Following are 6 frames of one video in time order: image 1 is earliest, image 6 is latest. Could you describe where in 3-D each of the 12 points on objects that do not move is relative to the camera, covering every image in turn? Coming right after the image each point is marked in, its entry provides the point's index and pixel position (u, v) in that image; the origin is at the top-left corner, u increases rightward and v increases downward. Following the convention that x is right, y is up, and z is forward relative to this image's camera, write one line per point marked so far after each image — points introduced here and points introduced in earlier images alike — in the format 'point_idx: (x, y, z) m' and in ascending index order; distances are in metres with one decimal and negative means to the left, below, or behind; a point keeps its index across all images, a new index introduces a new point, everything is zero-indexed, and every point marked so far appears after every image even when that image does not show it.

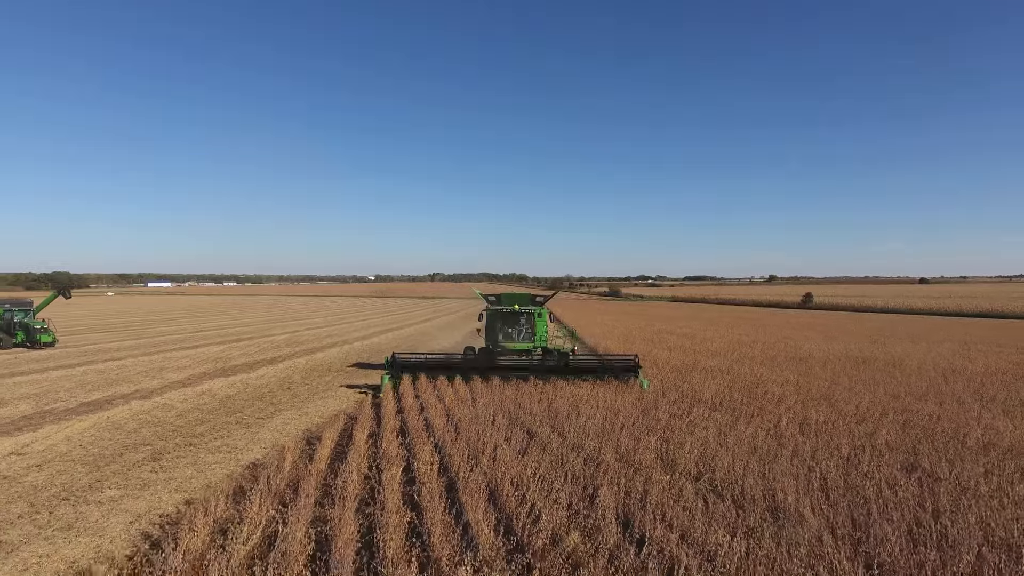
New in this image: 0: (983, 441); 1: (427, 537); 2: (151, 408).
0: (+6.0, -2.0, +6.7) m
1: (-0.7, -2.0, +4.3) m
2: (-6.9, -2.3, +10.2) m
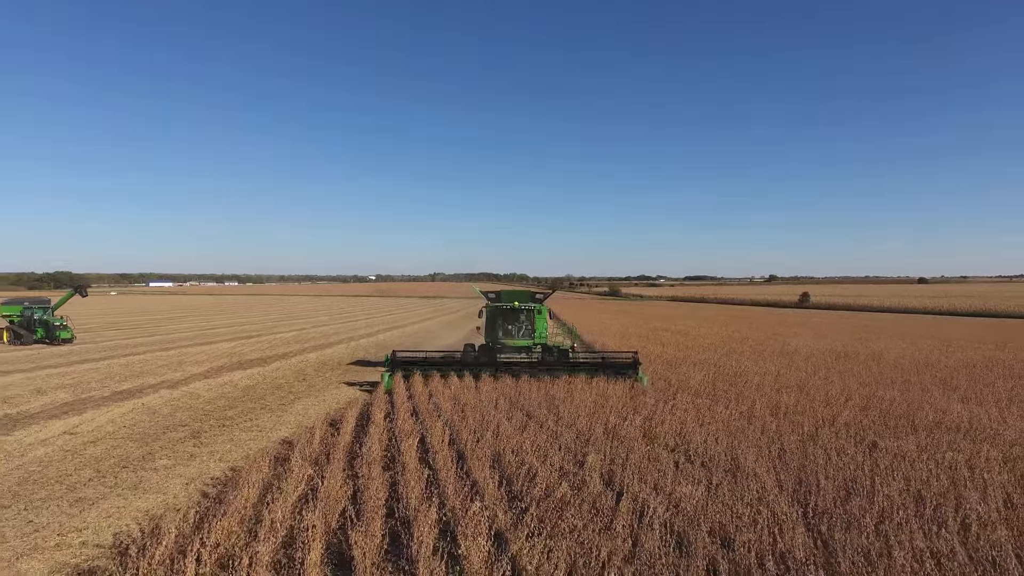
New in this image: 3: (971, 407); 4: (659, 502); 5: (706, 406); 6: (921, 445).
0: (+6.0, -1.9, +7.6) m
1: (-0.7, -1.9, +5.1) m
2: (-6.9, -2.2, +11.1) m
3: (+7.4, -1.9, +8.5) m
4: (+1.3, -1.9, +4.8) m
5: (+3.1, -1.9, +8.6) m
6: (+5.0, -1.9, +6.4) m
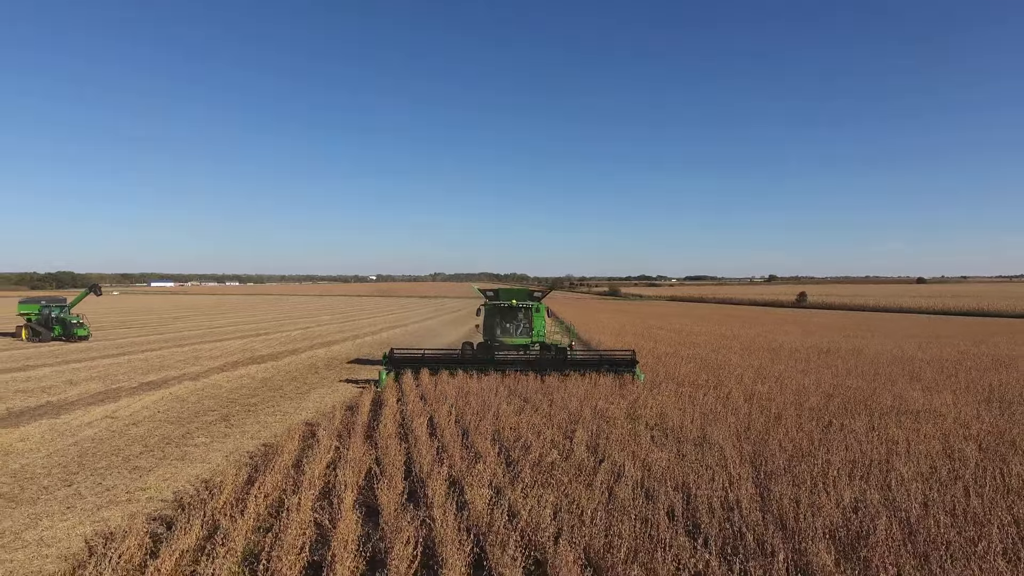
0: (+6.0, -1.9, +8.4) m
1: (-0.7, -1.9, +6.0) m
2: (-6.9, -2.2, +11.9) m
3: (+7.3, -1.9, +9.4) m
4: (+1.3, -1.9, +5.7) m
5: (+3.1, -1.9, +9.5) m
6: (+4.9, -1.9, +7.3) m
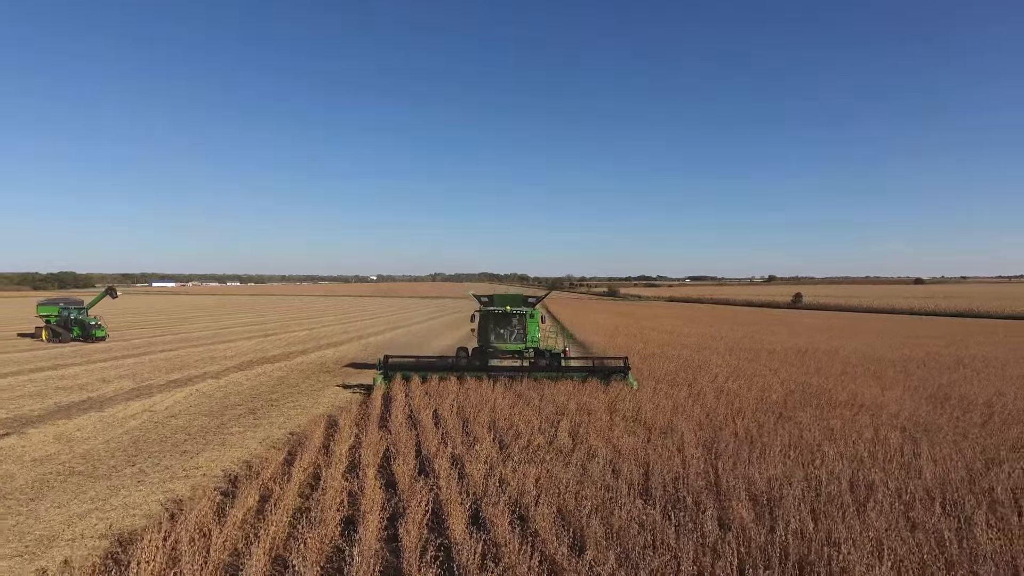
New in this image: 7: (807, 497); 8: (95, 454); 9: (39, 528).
0: (+5.9, -2.0, +9.6) m
1: (-0.8, -2.0, +7.1) m
2: (-7.0, -2.4, +13.0) m
3: (+7.2, -2.1, +10.5) m
4: (+1.2, -2.0, +6.8) m
5: (+3.0, -2.0, +10.6) m
6: (+4.9, -2.0, +8.4) m
7: (+2.9, -2.0, +5.2) m
8: (-5.9, -2.3, +7.5) m
9: (-4.5, -2.3, +5.1) m
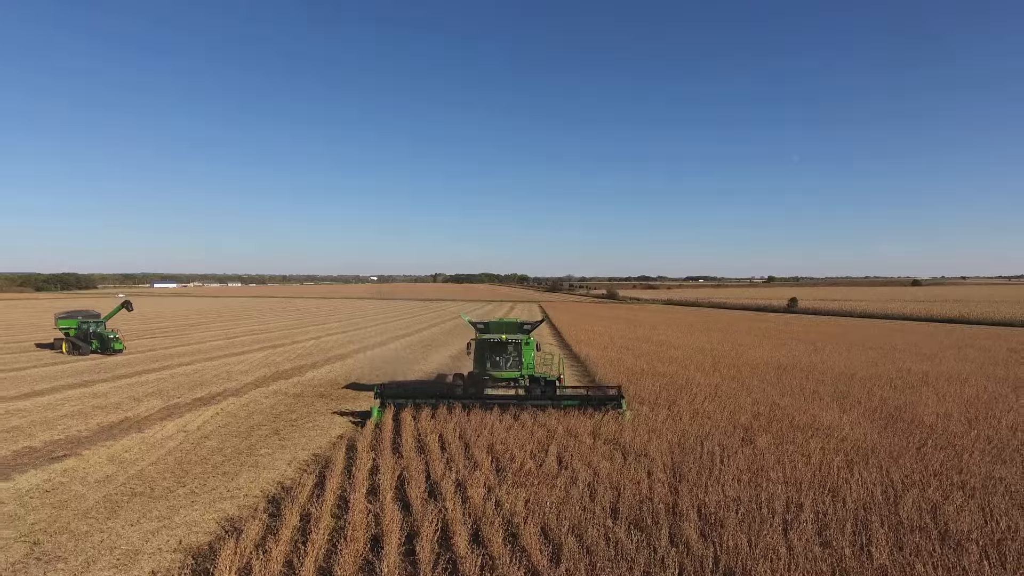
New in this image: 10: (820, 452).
0: (+5.8, -2.8, +10.7) m
1: (-0.9, -2.7, +8.3) m
2: (-7.1, -3.1, +14.2) m
3: (+7.2, -2.8, +11.7) m
4: (+1.1, -2.7, +8.0) m
5: (+2.9, -2.8, +11.8) m
6: (+4.8, -2.7, +9.6) m
7: (+2.8, -2.8, +6.4) m
8: (-5.9, -3.0, +8.7) m
9: (-4.6, -3.0, +6.3) m
10: (+5.2, -2.8, +9.0) m
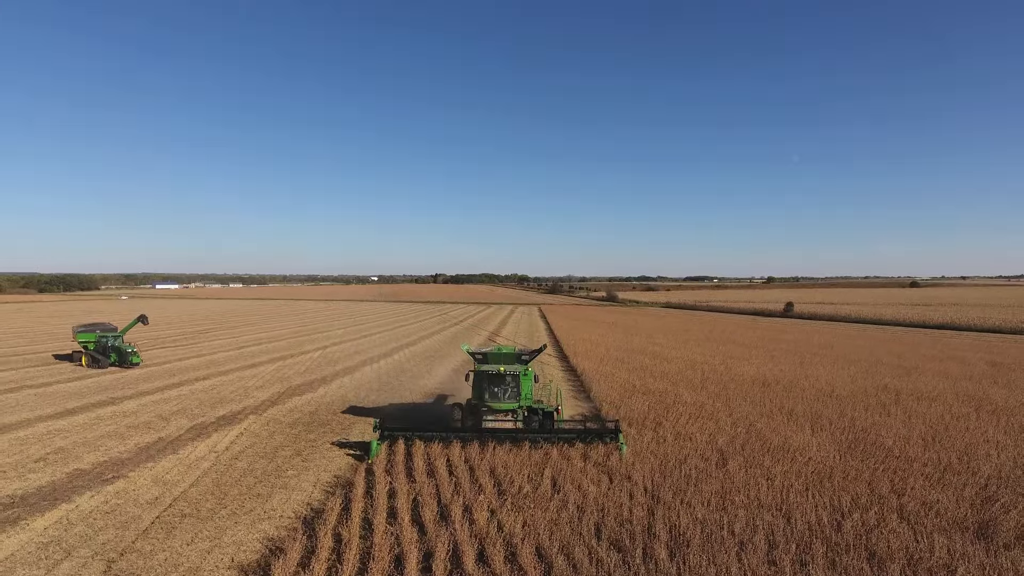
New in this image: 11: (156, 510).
0: (+5.8, -3.6, +11.9) m
1: (-0.9, -3.5, +9.5) m
2: (-7.1, -3.9, +15.4) m
3: (+7.2, -3.6, +12.9) m
4: (+1.1, -3.5, +9.2) m
5: (+2.9, -3.6, +13.0) m
6: (+4.8, -3.5, +10.8) m
7: (+2.8, -3.6, +7.6) m
8: (-5.9, -3.8, +9.9) m
9: (-4.6, -3.8, +7.5) m
10: (+5.2, -3.6, +10.2) m
11: (-6.2, -3.9, +9.3) m
